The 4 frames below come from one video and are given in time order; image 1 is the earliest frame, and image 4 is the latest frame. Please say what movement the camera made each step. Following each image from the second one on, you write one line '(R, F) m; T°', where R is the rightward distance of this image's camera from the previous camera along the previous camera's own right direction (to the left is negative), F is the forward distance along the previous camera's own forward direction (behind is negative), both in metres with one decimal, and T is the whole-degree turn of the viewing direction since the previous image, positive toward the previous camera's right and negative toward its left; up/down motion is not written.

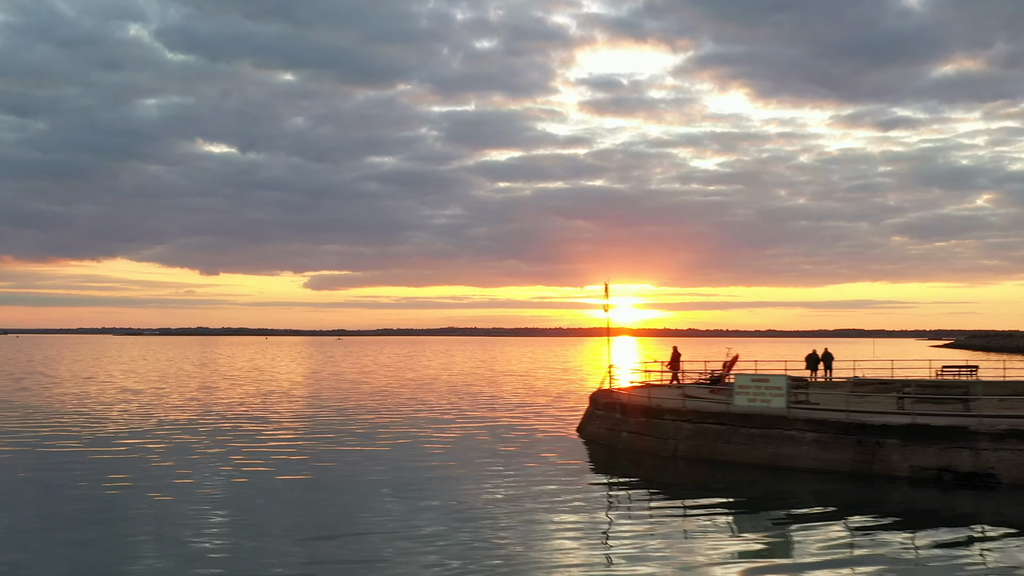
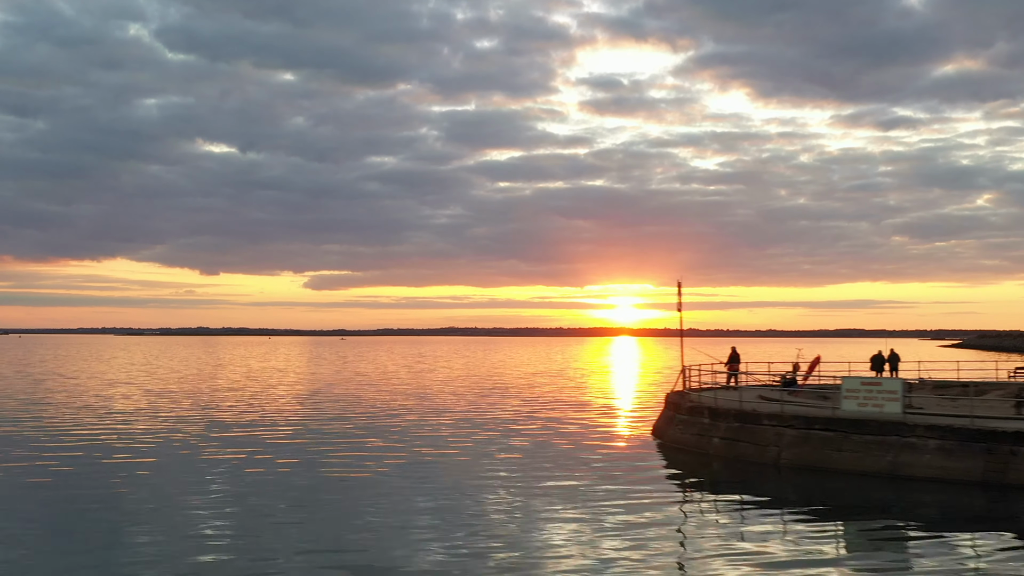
(-0.5, +0.6) m; 0°
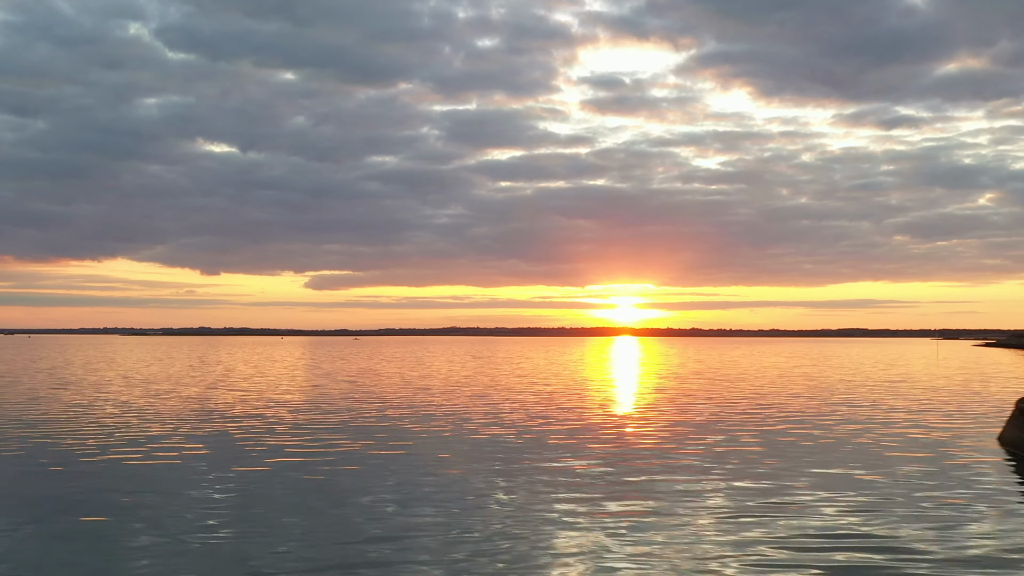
(-0.9, +2.3) m; 0°
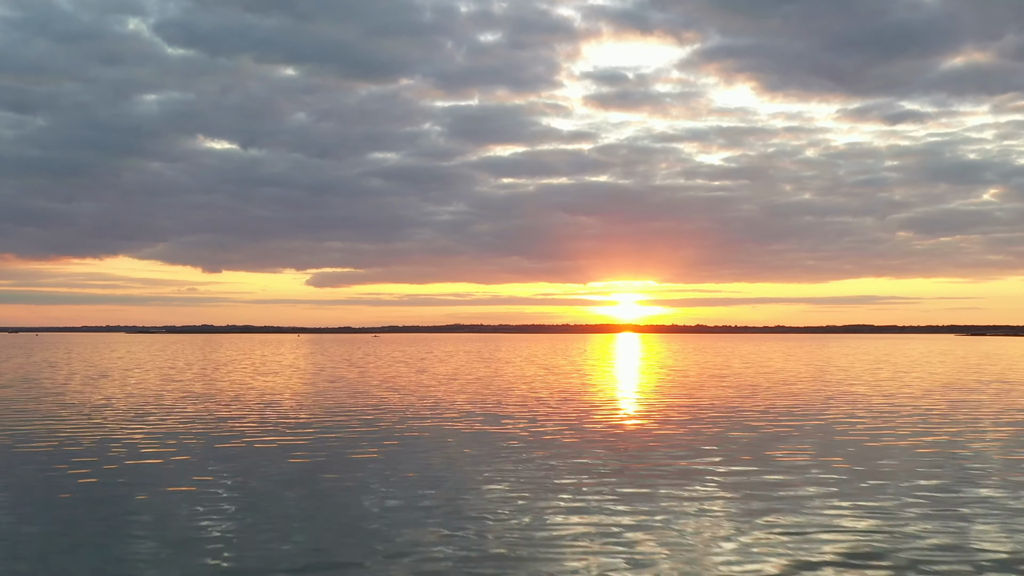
(-1.2, +5.0) m; 0°
